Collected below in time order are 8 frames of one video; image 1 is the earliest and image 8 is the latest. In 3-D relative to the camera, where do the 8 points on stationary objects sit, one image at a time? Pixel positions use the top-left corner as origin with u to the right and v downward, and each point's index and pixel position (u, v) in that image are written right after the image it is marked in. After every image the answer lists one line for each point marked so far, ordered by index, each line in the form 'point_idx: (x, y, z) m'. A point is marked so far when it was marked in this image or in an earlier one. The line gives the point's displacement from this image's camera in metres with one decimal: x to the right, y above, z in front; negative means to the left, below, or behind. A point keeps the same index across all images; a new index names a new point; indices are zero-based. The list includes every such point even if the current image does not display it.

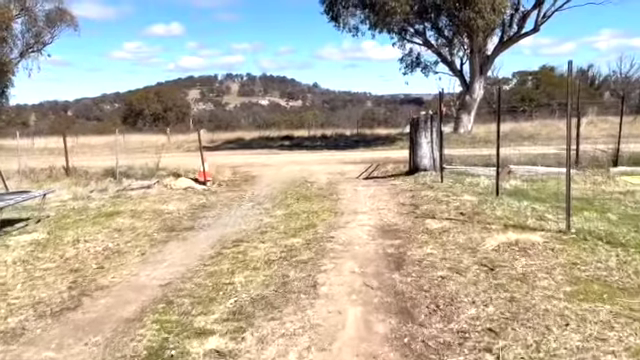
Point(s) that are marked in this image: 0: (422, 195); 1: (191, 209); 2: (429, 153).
0: (+2.5, -0.3, +12.4) m
1: (-3.2, -0.7, +12.8) m
2: (+3.5, +0.9, +16.7) m
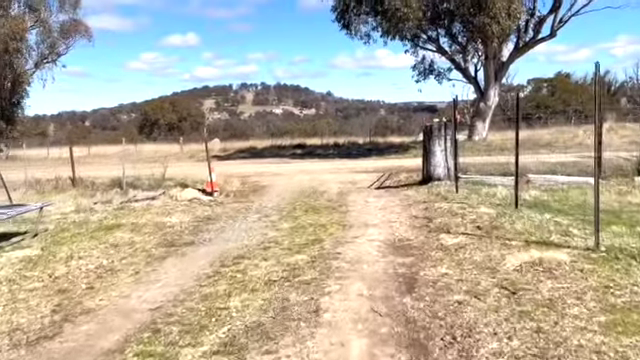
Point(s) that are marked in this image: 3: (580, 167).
0: (+2.7, -0.6, +11.8) m
1: (-3.0, -1.0, +12.3) m
2: (+3.8, +0.6, +16.0) m
3: (+9.4, +0.4, +18.7) m
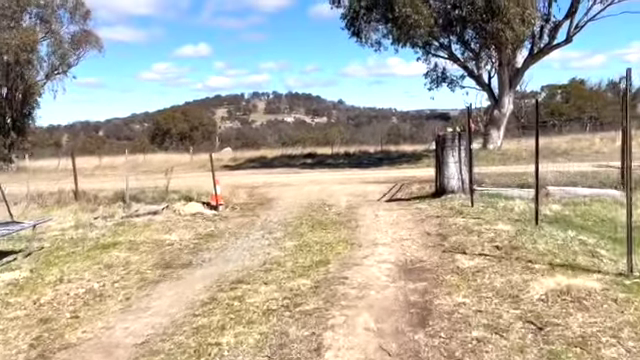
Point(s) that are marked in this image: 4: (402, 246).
0: (+2.8, -0.9, +11.1) m
1: (-2.8, -1.3, +11.7) m
2: (+4.0, +0.2, +15.3) m
3: (+9.7, +0.1, +17.9) m
4: (+1.5, -1.2, +9.5) m
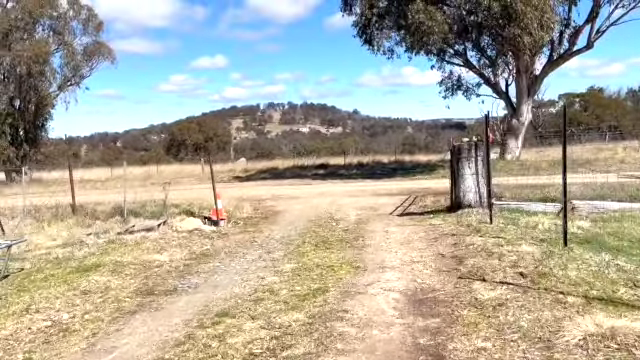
0: (+2.8, -1.2, +10.0) m
1: (-2.7, -1.6, +10.8) m
2: (+4.2, -0.2, +14.2) m
3: (+9.9, -0.3, +16.6) m
4: (+1.5, -1.5, +8.5) m
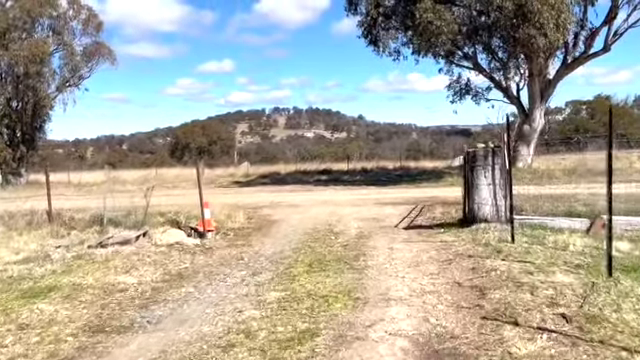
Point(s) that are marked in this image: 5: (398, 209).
0: (+2.7, -1.4, +8.4) m
1: (-2.8, -1.8, +9.2) m
2: (+4.1, -0.4, +12.6) m
3: (+9.9, -0.7, +14.9) m
4: (+1.4, -1.7, +6.9) m
5: (+3.0, -1.1, +19.7) m
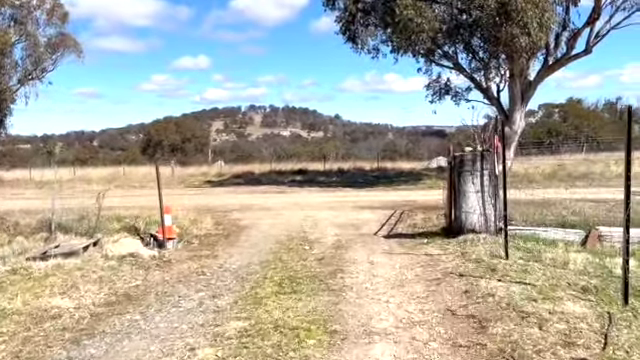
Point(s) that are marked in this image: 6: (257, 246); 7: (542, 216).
0: (+2.3, -1.6, +7.3) m
1: (-3.3, -1.9, +7.9) m
2: (+3.5, -0.6, +11.6) m
3: (+9.1, -0.9, +14.2) m
4: (+1.0, -1.8, +5.7) m
5: (+2.0, -1.2, +18.6) m
6: (-1.6, -1.7, +13.2) m
7: (+5.7, -0.9, +13.3) m
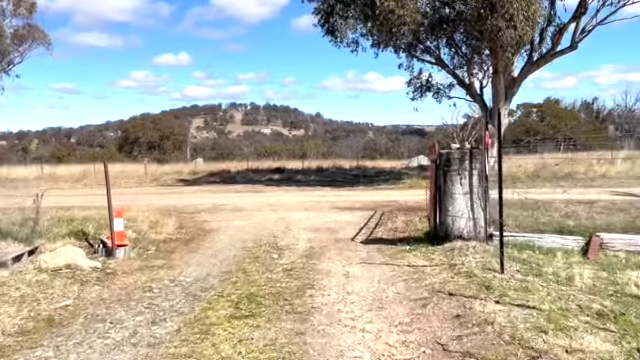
0: (+1.9, -1.6, +6.0) m
1: (-3.8, -1.9, +6.4) m
2: (+2.9, -0.6, +10.3) m
3: (+8.4, -0.9, +13.1) m
4: (+0.6, -1.8, +4.4) m
5: (+1.2, -1.2, +17.3) m
6: (-2.3, -1.7, +11.8) m
7: (+5.0, -0.9, +12.1) m
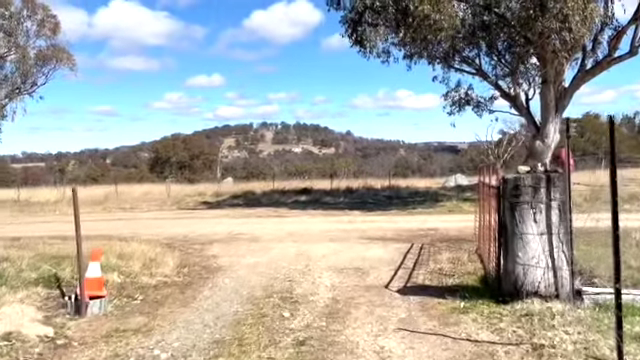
0: (+2.0, -2.0, +3.3) m
1: (-3.6, -2.3, +4.0) m
2: (+3.3, -1.1, +7.6) m
3: (+8.9, -1.5, +10.0) m
4: (+0.6, -2.2, +1.8) m
5: (+1.9, -2.0, +14.6) m
6: (-1.8, -2.3, +9.3) m
7: (+5.5, -1.5, +9.2) m
